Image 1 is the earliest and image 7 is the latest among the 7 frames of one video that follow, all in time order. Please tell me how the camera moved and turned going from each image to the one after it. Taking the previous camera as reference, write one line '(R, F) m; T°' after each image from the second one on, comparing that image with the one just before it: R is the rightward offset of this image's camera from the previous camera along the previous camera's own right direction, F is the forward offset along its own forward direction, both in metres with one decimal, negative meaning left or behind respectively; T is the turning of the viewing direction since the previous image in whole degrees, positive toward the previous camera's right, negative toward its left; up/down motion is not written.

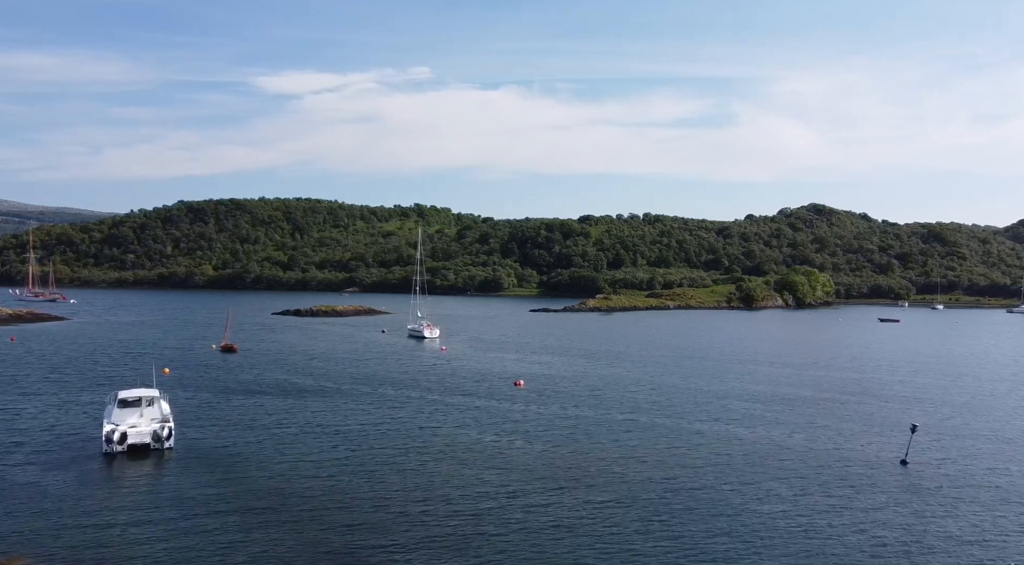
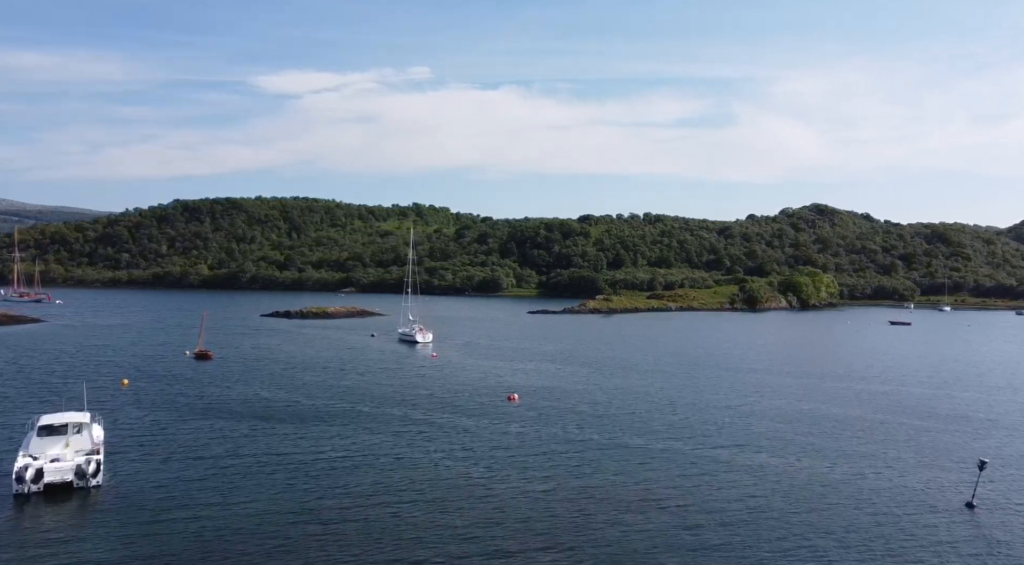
(+0.2, +5.6) m; 0°
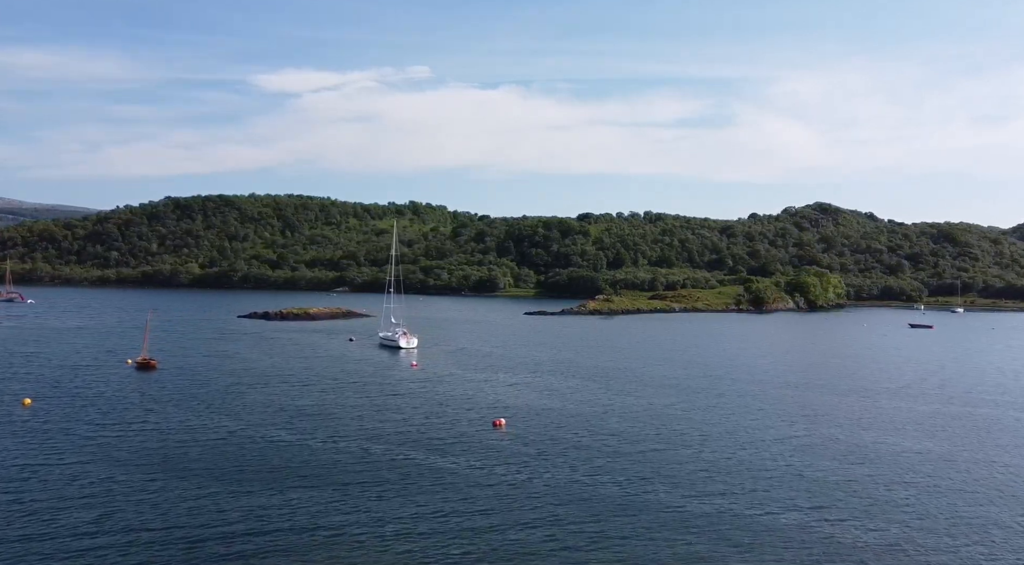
(+0.4, +9.9) m; 0°
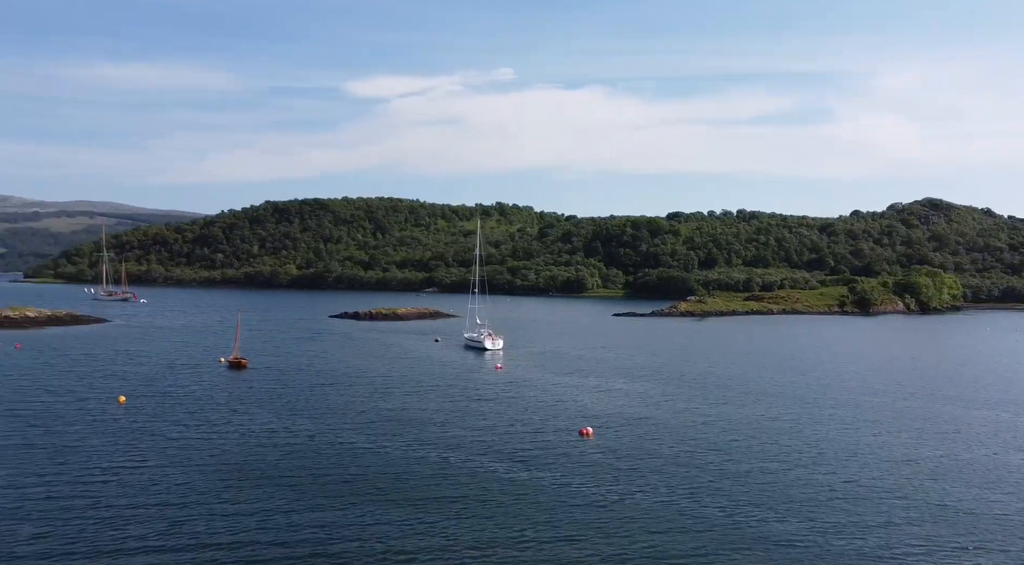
(-0.1, +2.2) m; -6°
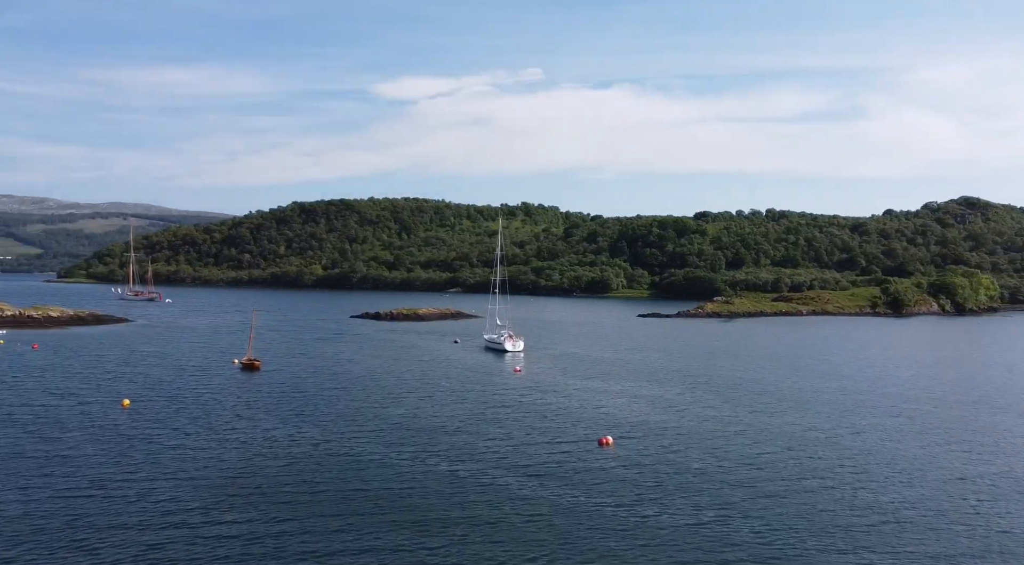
(+0.4, +2.2) m; -2°
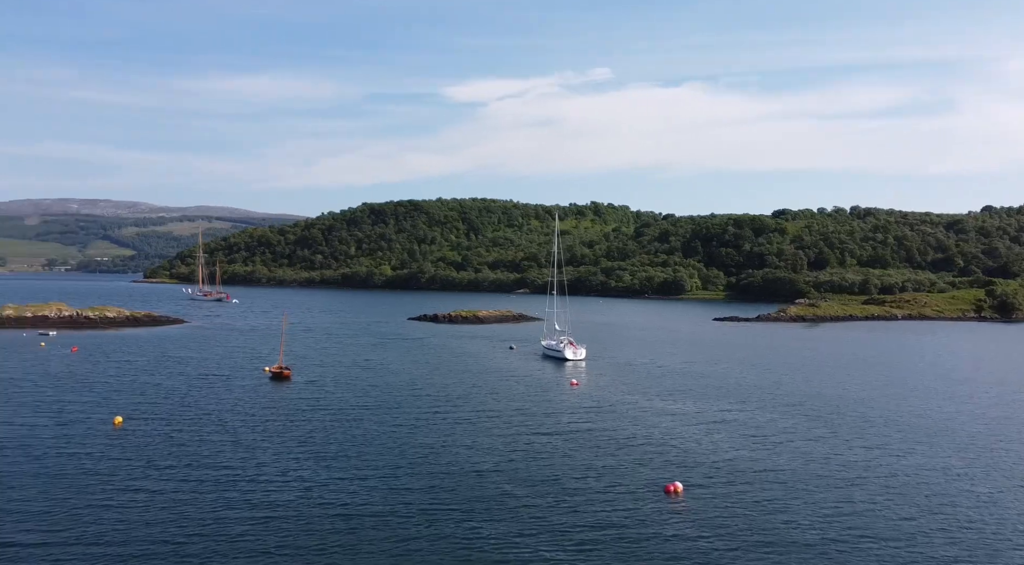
(+0.9, +7.5) m; -5°
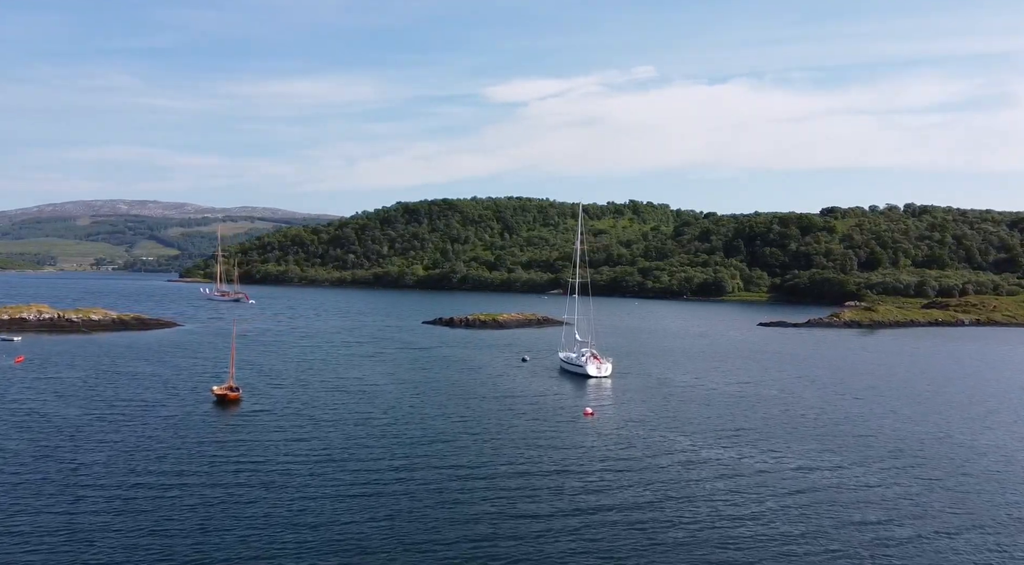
(+1.9, +12.4) m; -3°
